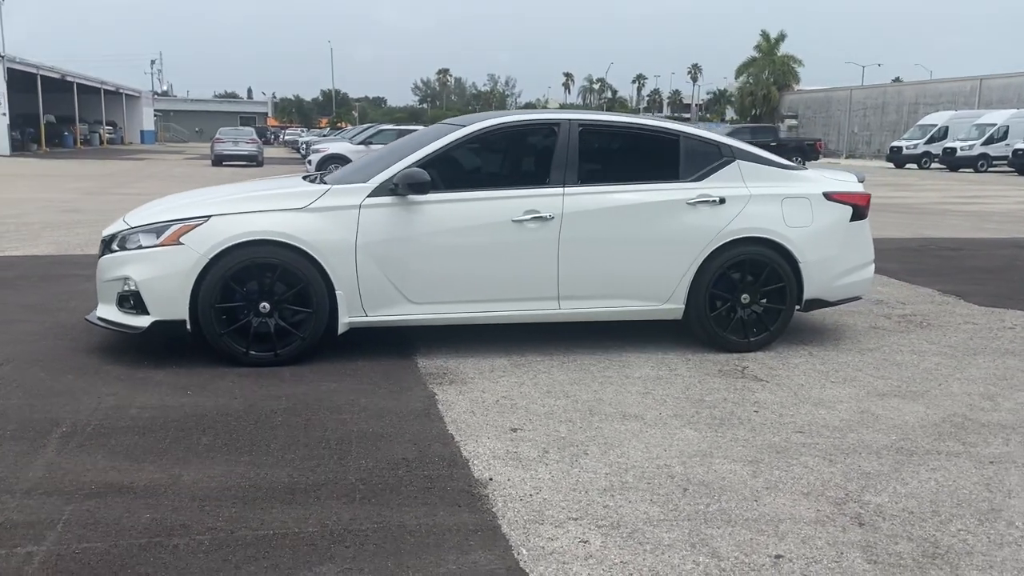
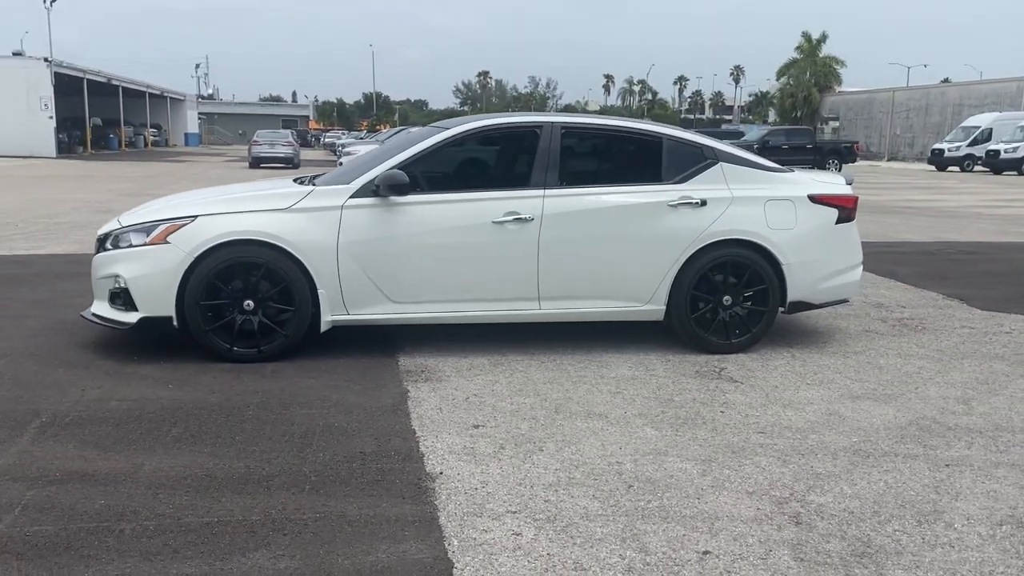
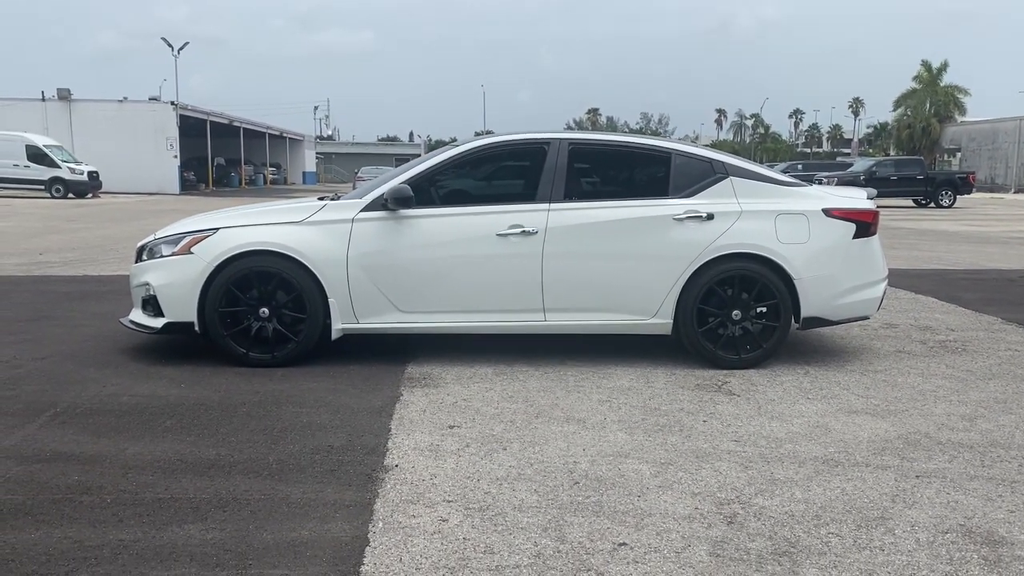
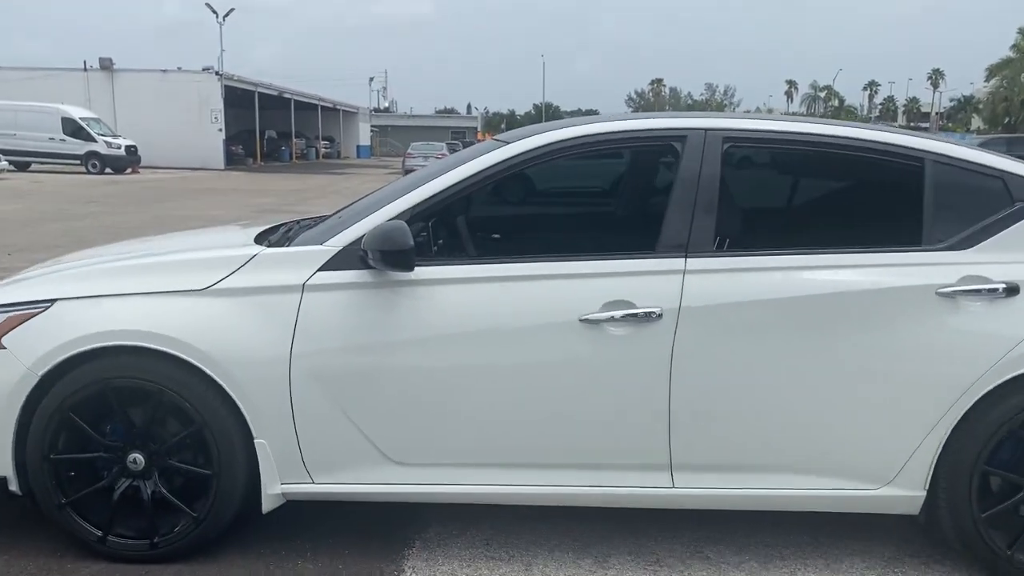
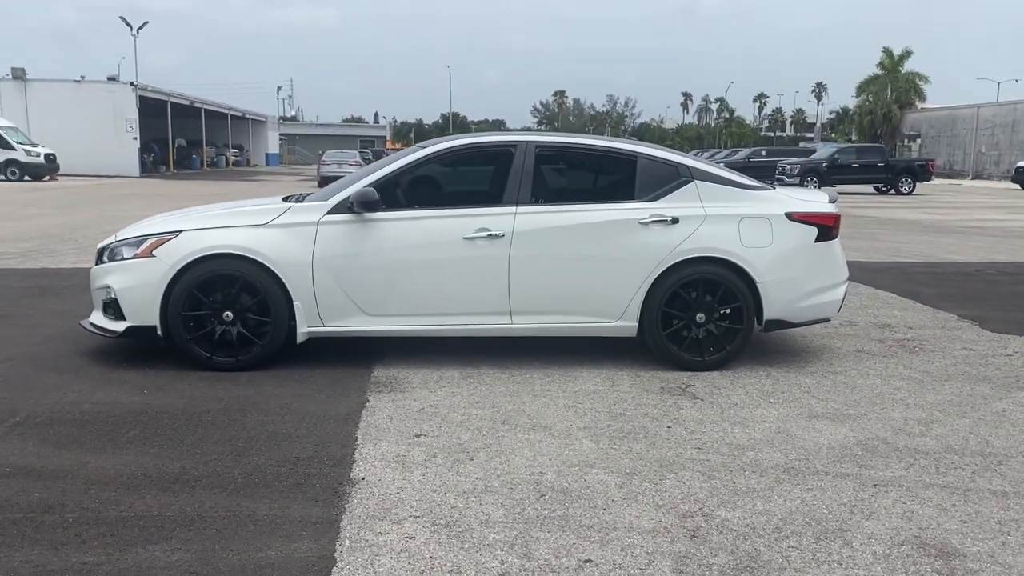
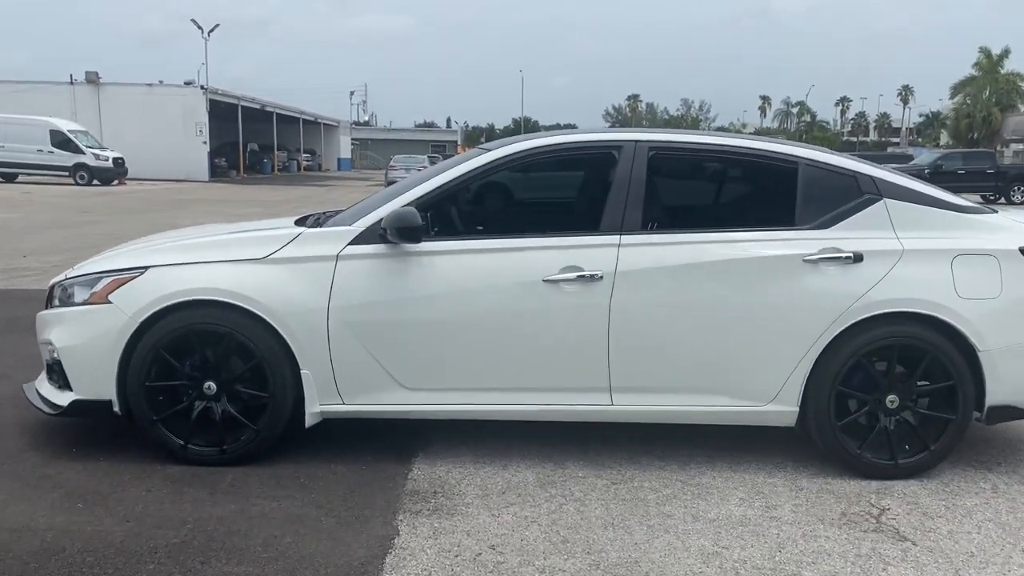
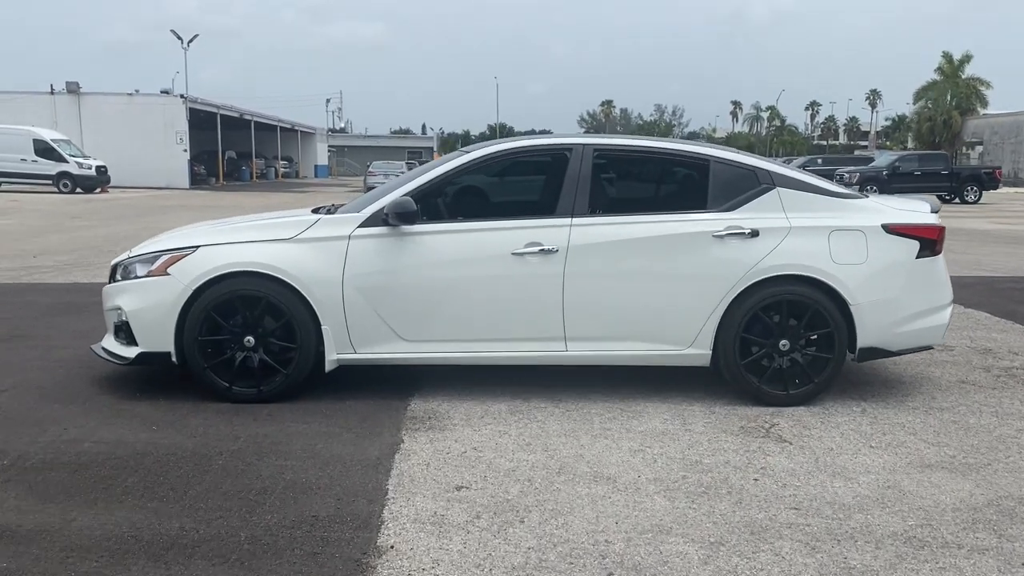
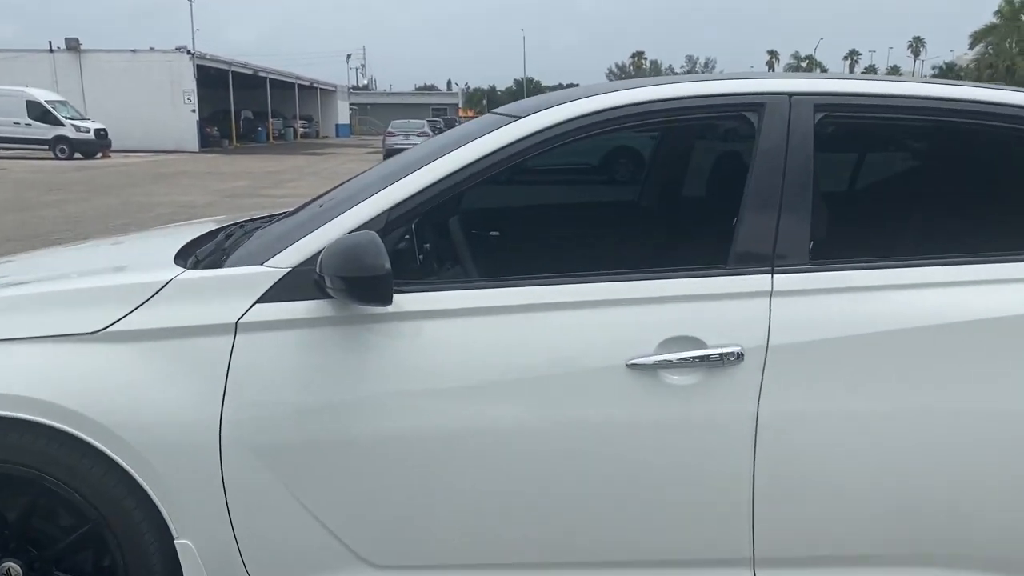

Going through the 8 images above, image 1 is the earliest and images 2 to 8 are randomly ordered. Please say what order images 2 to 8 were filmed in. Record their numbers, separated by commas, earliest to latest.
2, 5, 3, 7, 6, 4, 8
